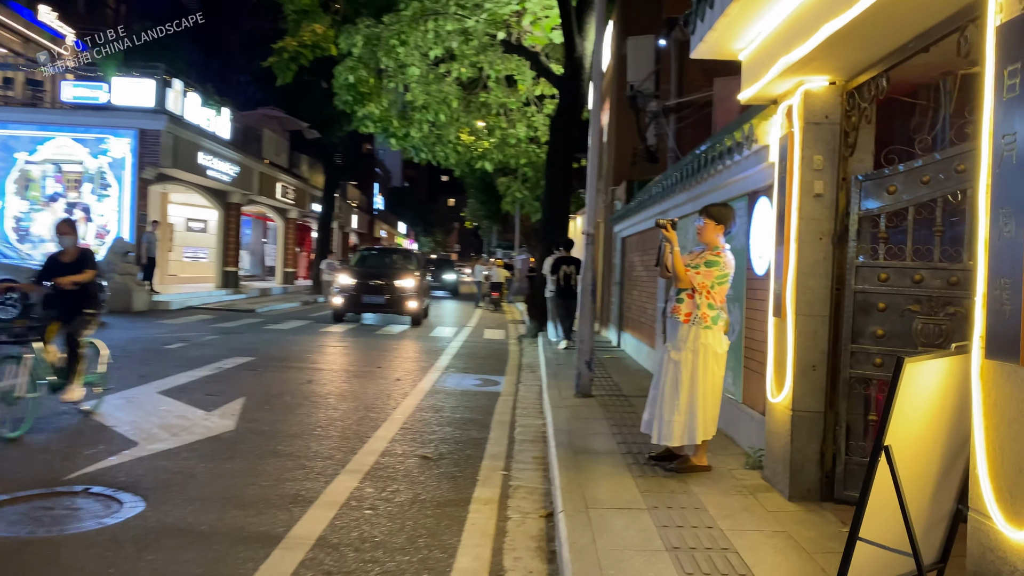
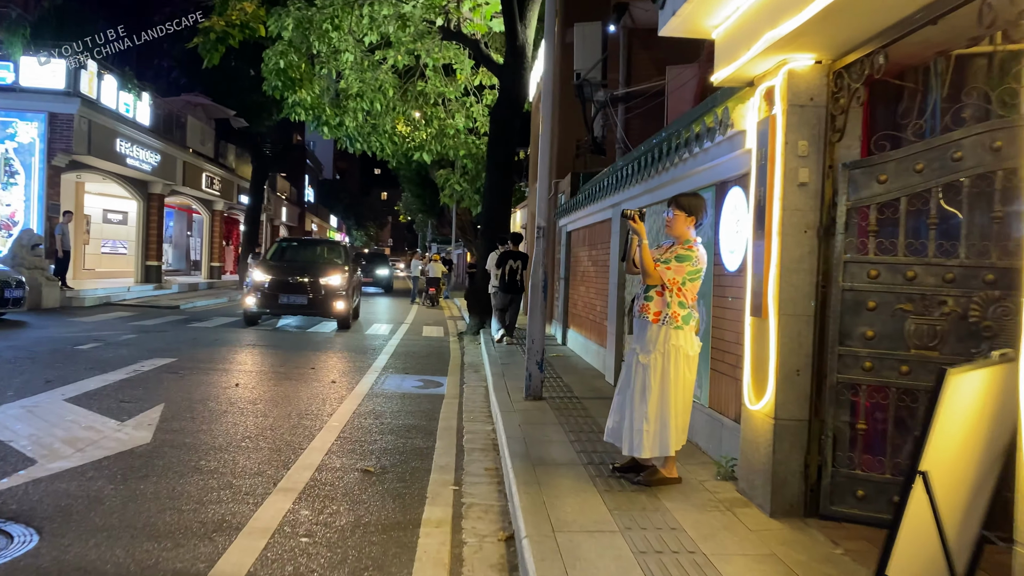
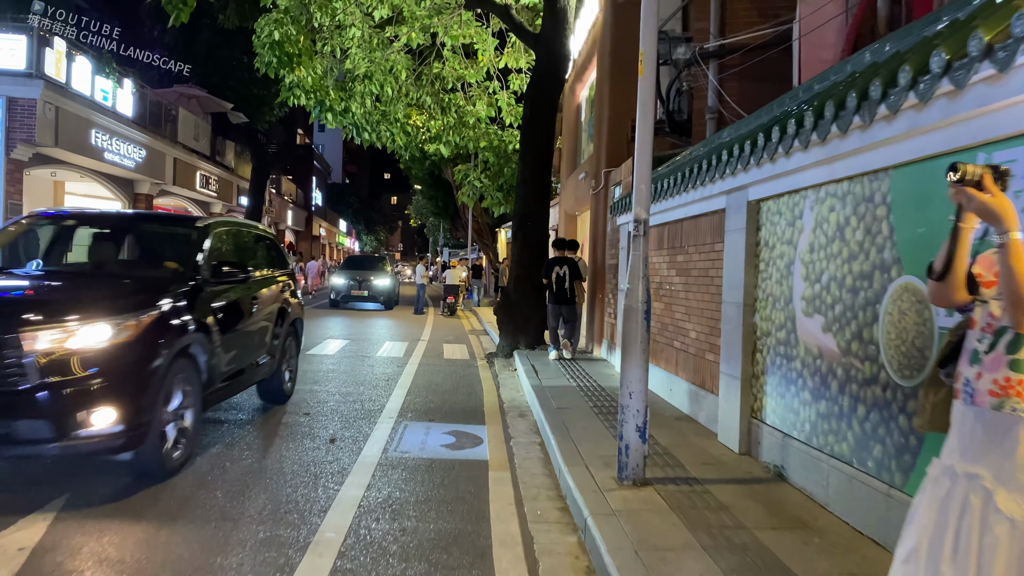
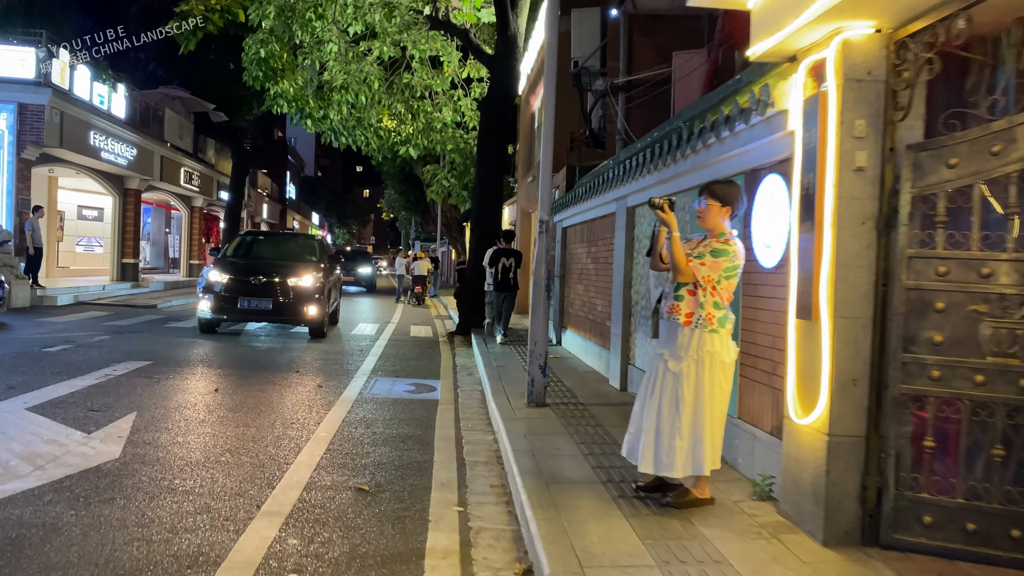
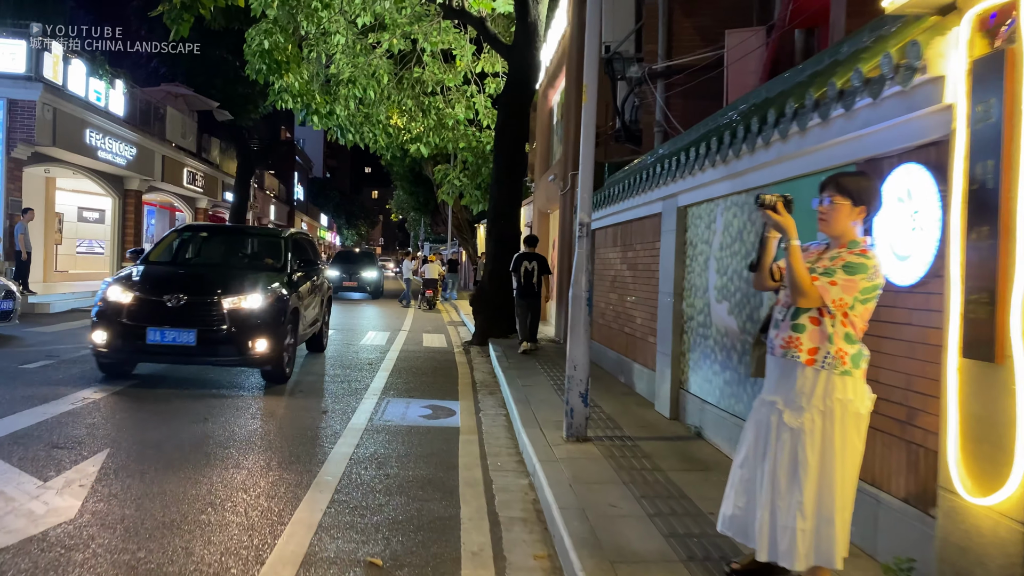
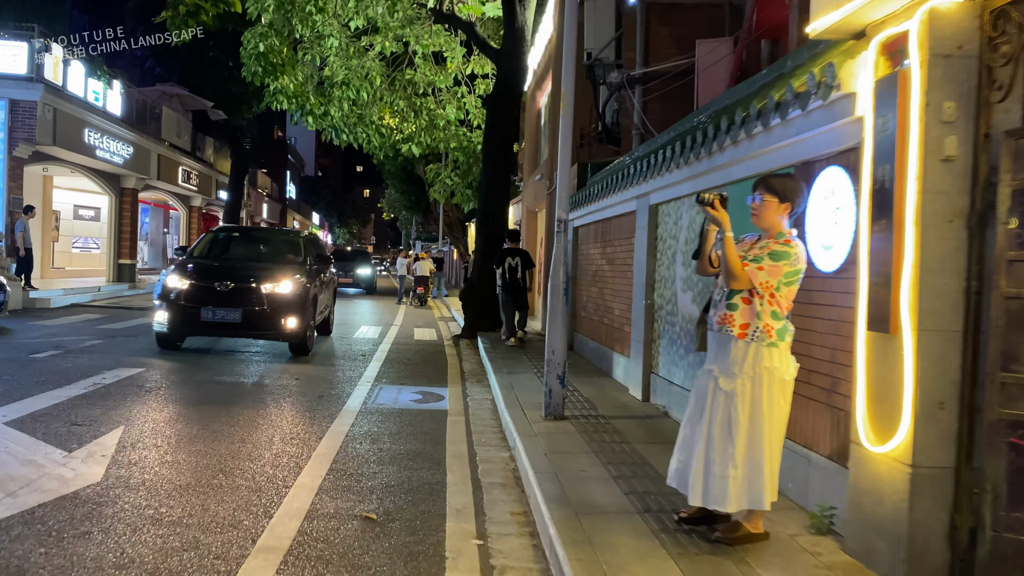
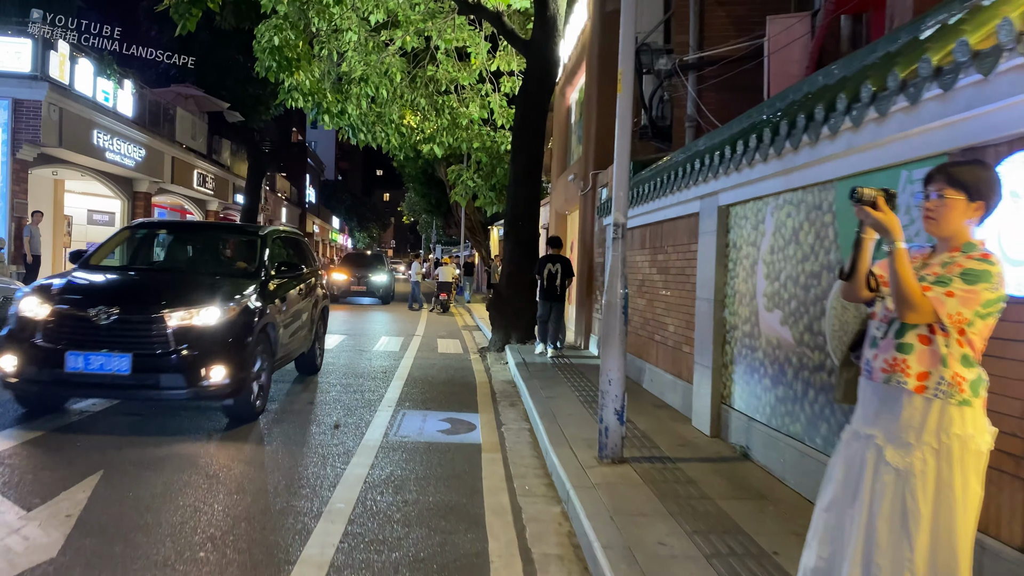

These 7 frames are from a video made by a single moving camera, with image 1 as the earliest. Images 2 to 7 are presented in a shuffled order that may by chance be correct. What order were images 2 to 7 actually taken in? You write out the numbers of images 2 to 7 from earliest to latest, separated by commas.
2, 4, 6, 5, 7, 3
